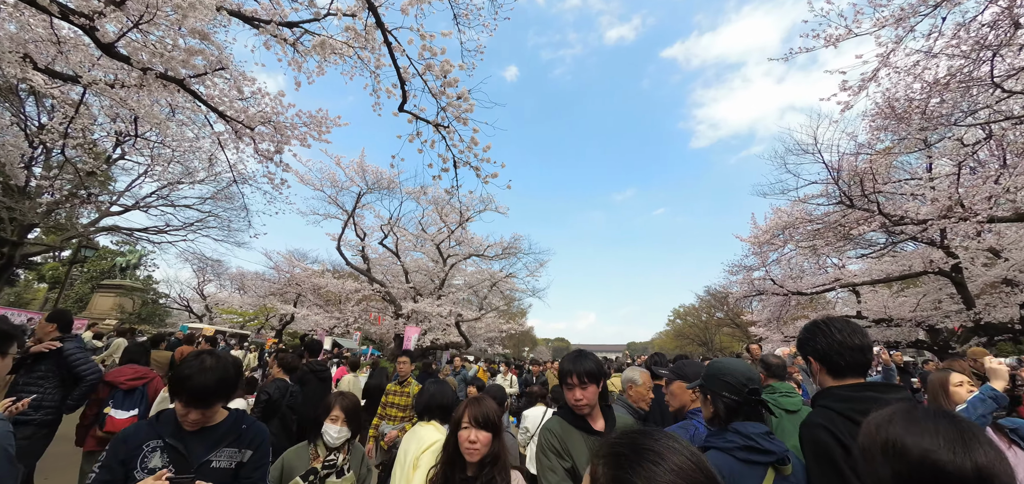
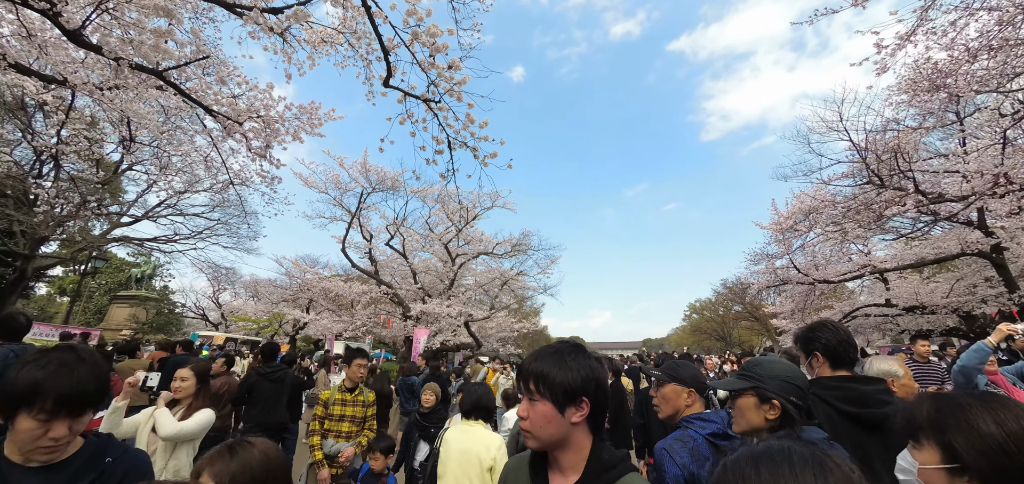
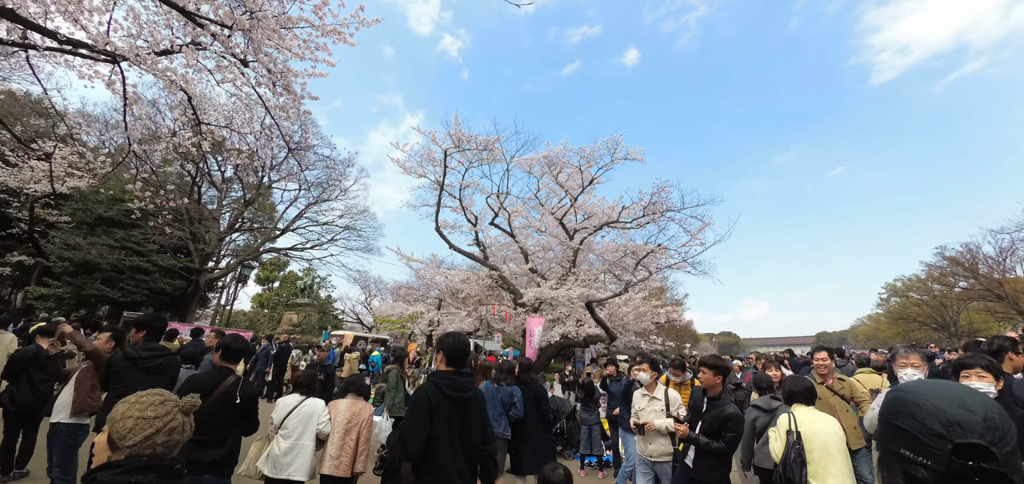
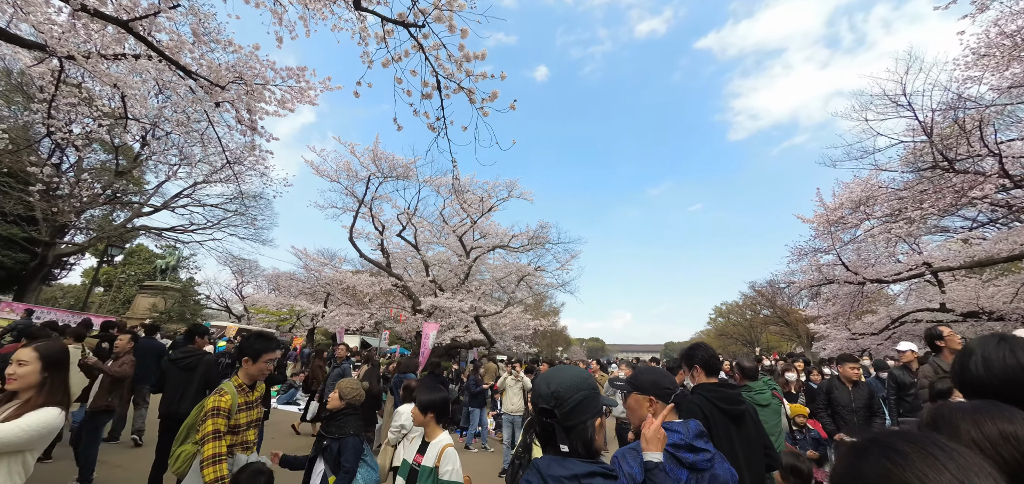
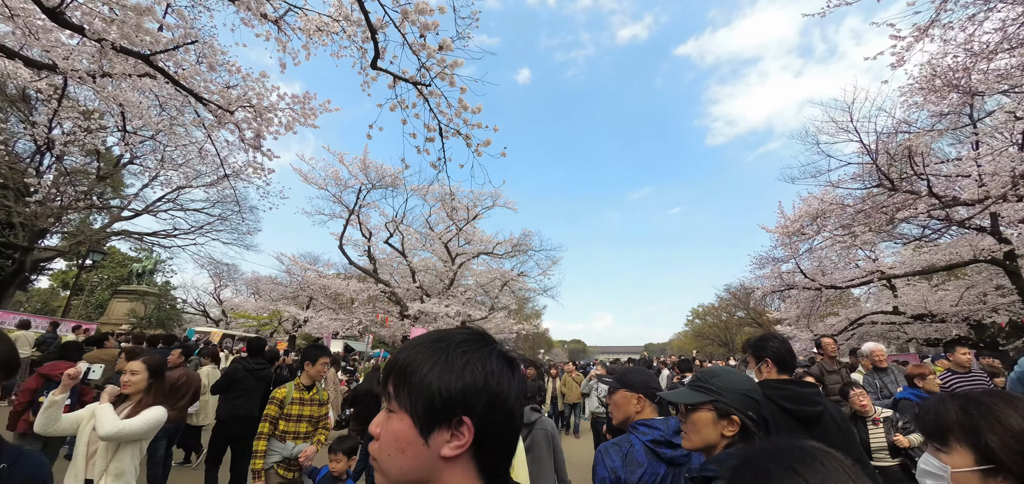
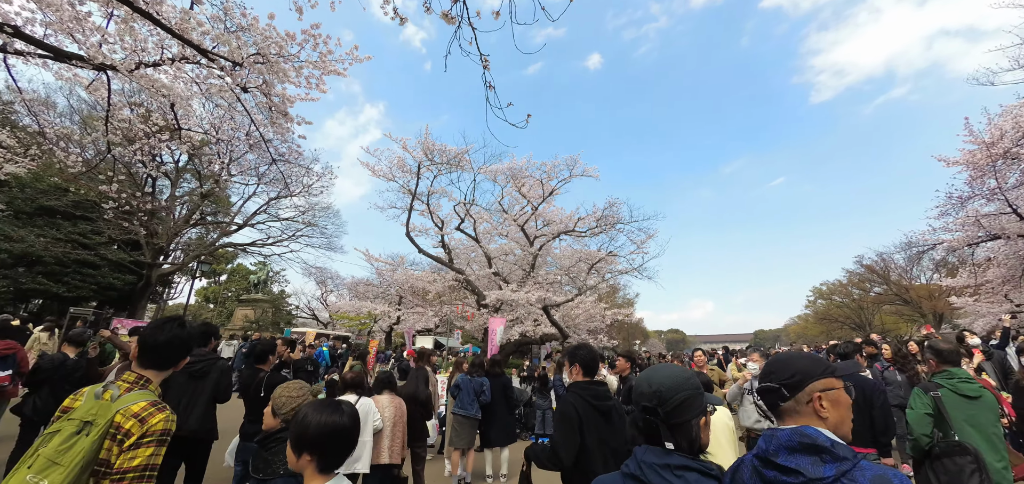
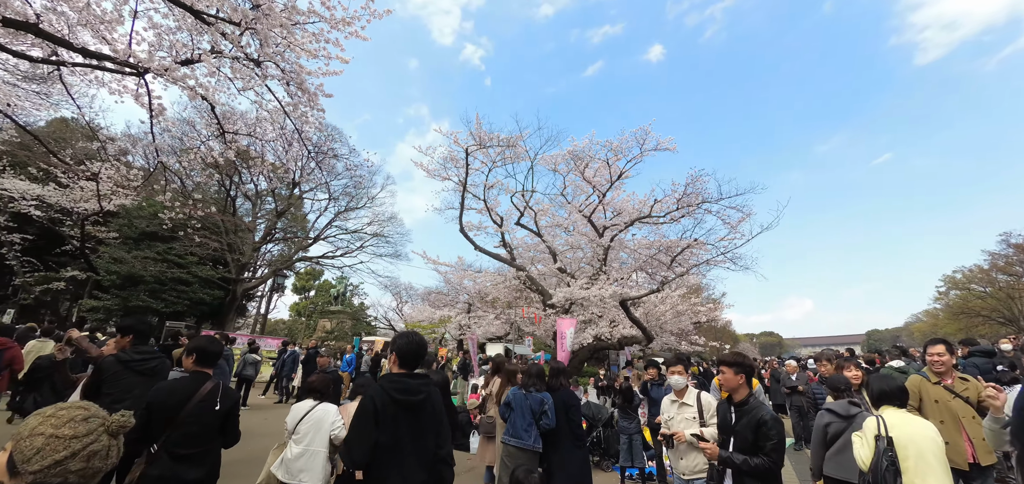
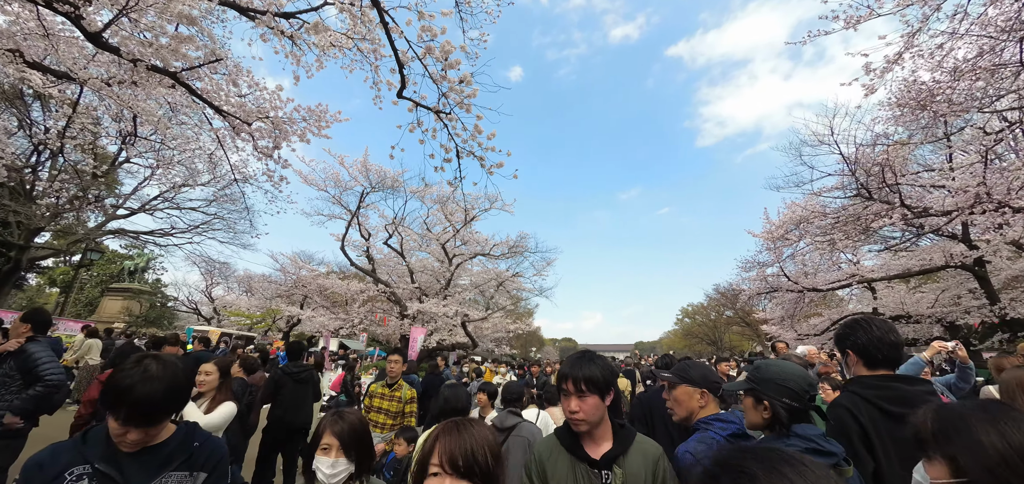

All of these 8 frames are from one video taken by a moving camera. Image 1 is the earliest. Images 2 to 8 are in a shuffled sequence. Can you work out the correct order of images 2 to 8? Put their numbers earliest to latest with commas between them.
8, 2, 5, 4, 6, 3, 7
